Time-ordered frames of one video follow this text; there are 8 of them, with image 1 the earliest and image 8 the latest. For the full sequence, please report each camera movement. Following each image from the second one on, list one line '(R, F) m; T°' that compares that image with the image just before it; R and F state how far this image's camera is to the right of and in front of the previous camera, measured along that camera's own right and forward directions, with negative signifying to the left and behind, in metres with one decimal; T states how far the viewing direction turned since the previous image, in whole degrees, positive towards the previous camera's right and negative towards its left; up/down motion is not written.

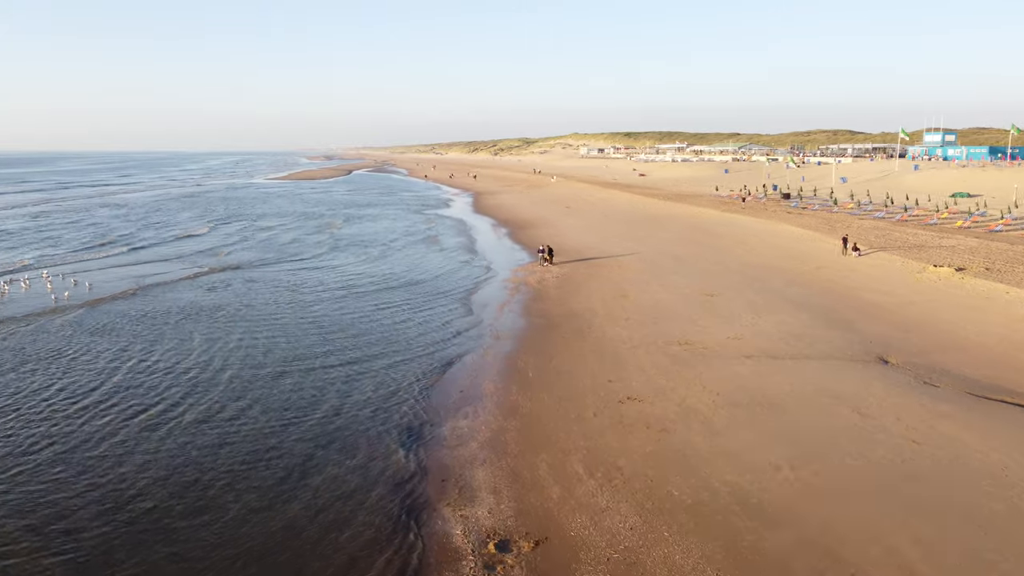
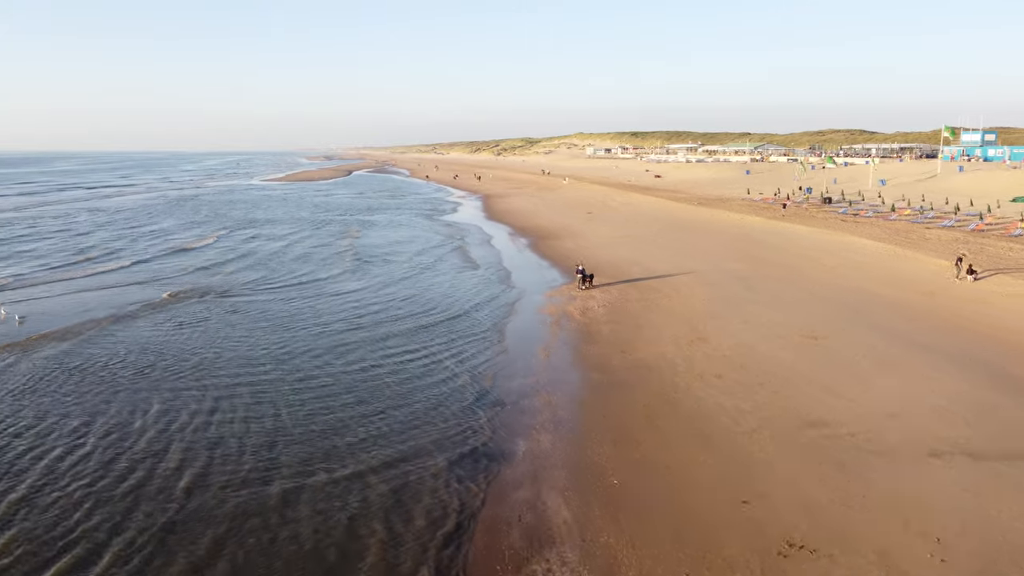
(-0.6, +4.4) m; 0°
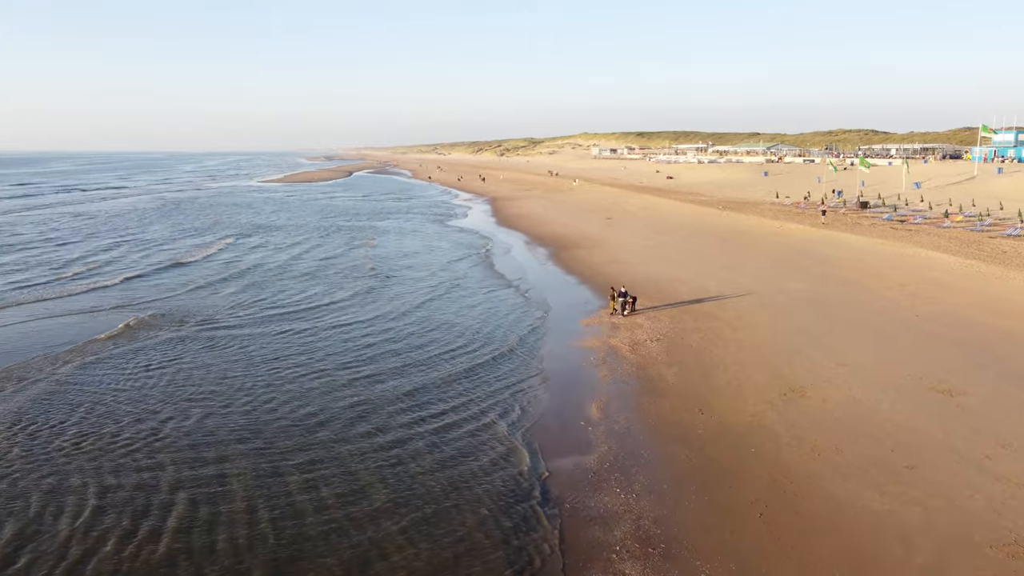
(-0.6, +3.0) m; 0°
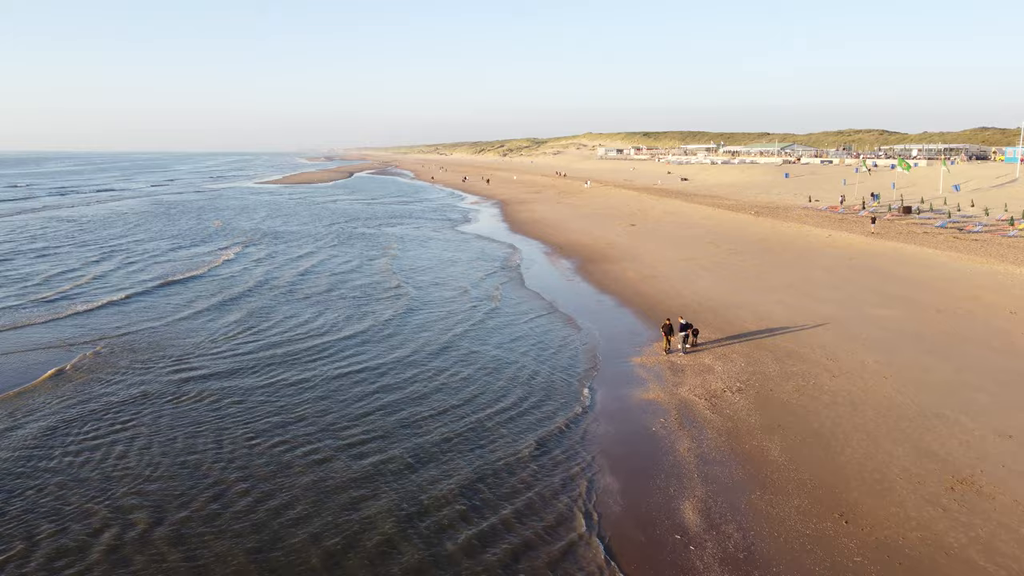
(-0.6, +3.1) m; 0°
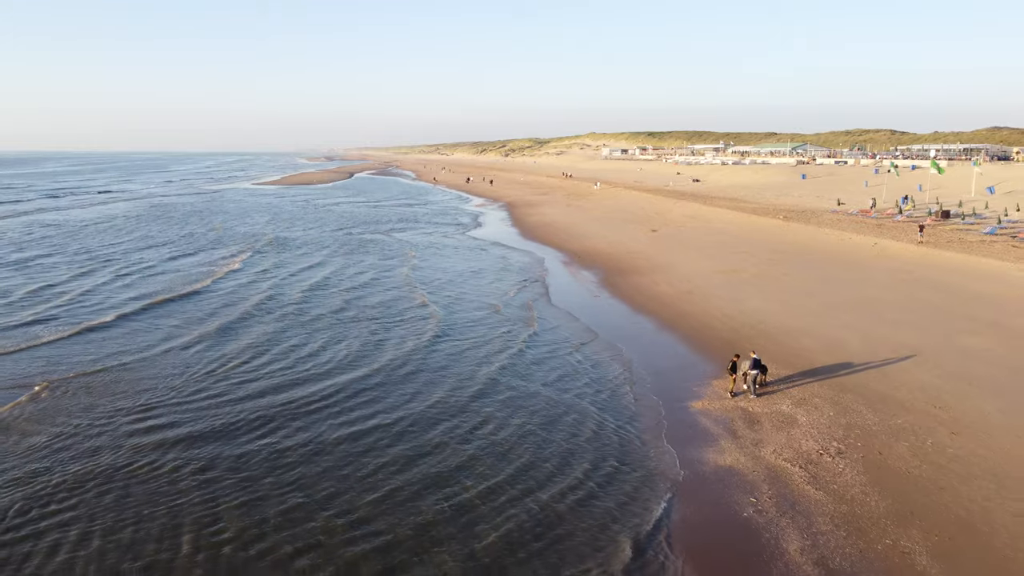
(-0.5, +2.5) m; 0°
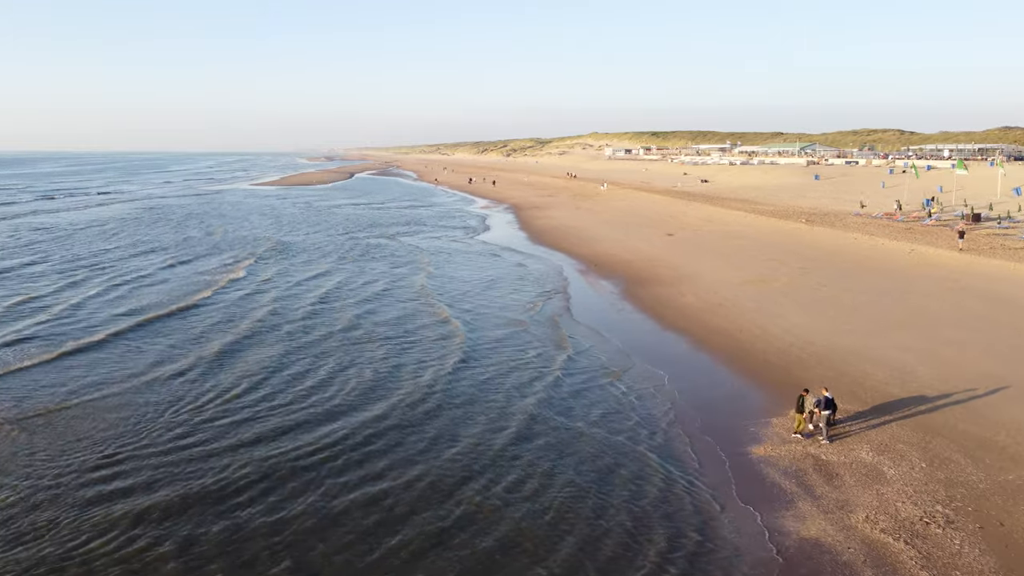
(-0.3, +1.8) m; 0°
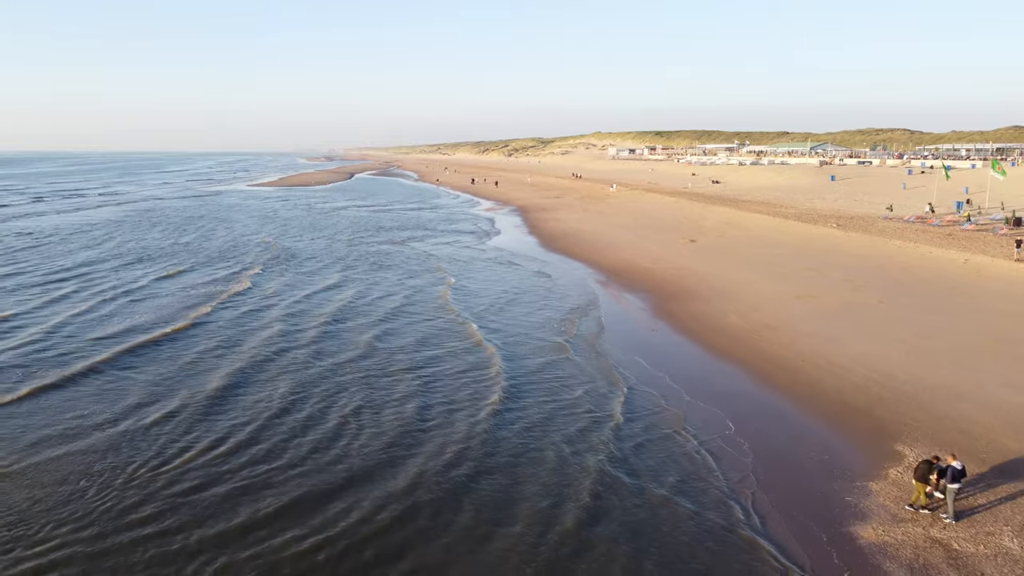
(-0.4, +2.1) m; 0°
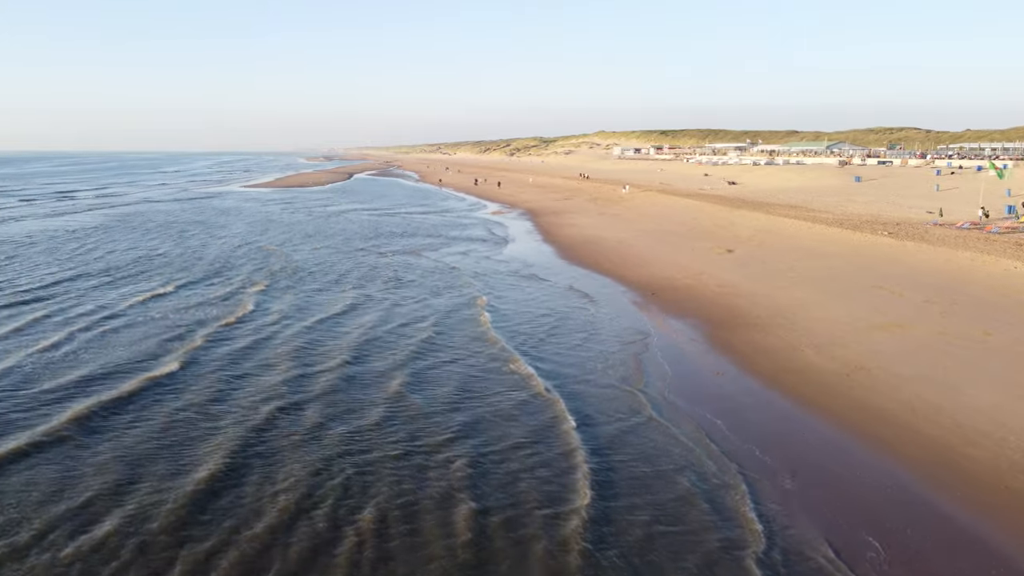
(-0.6, +3.2) m; 0°
